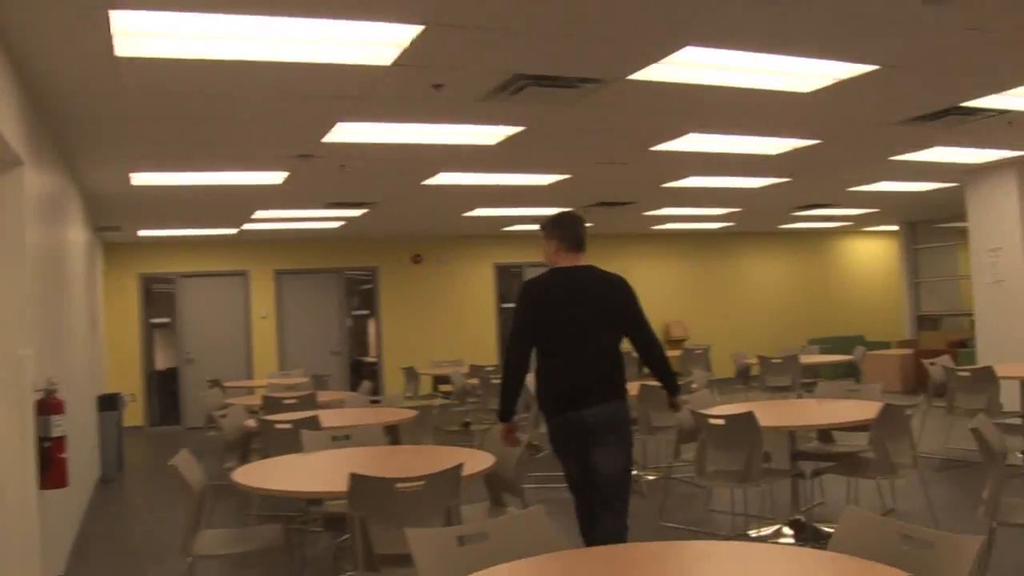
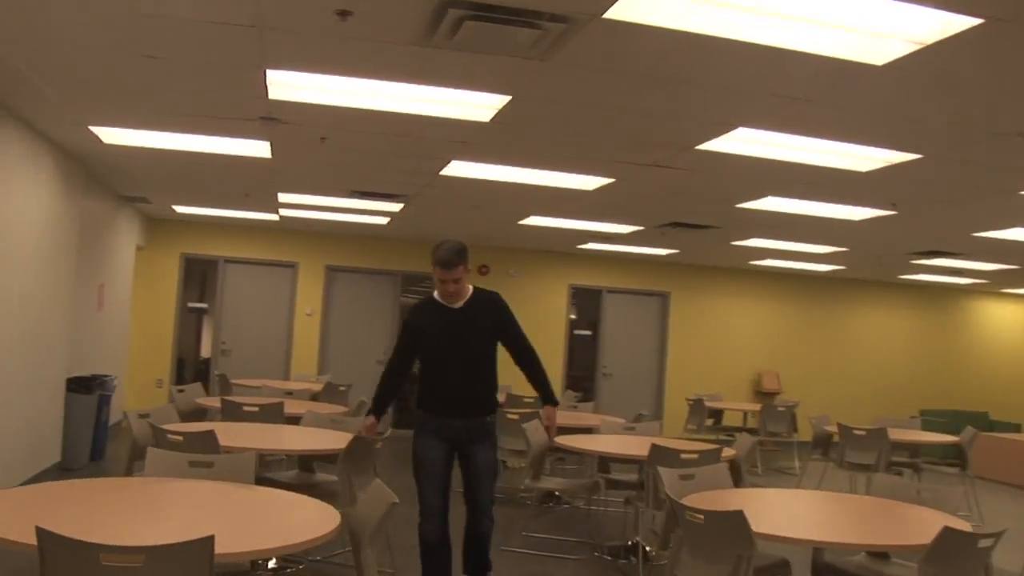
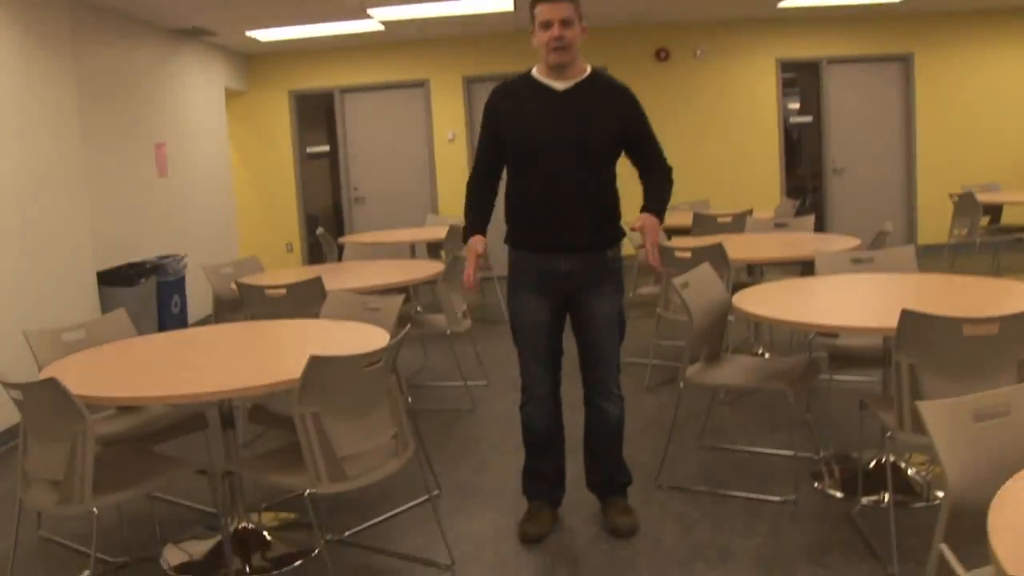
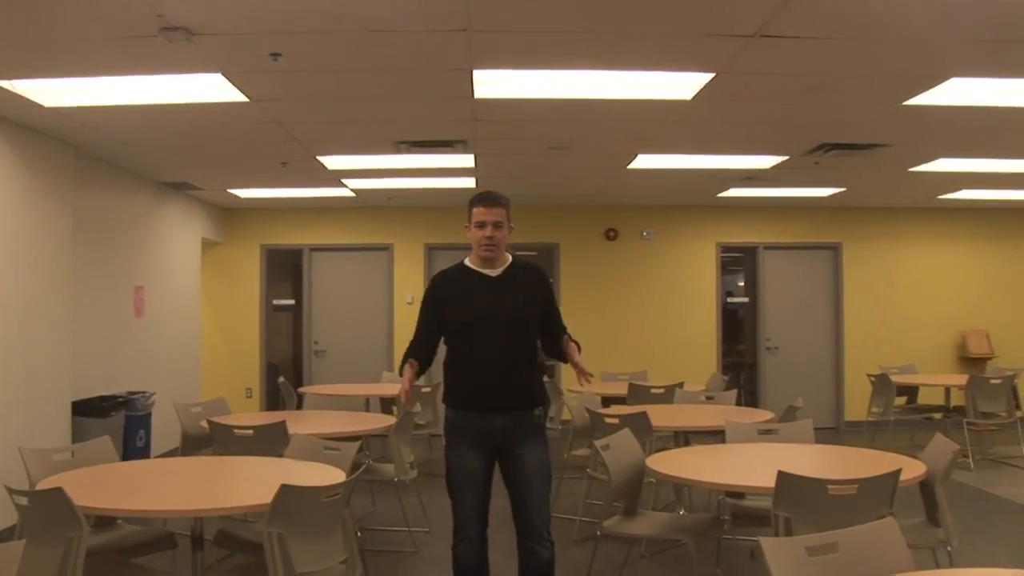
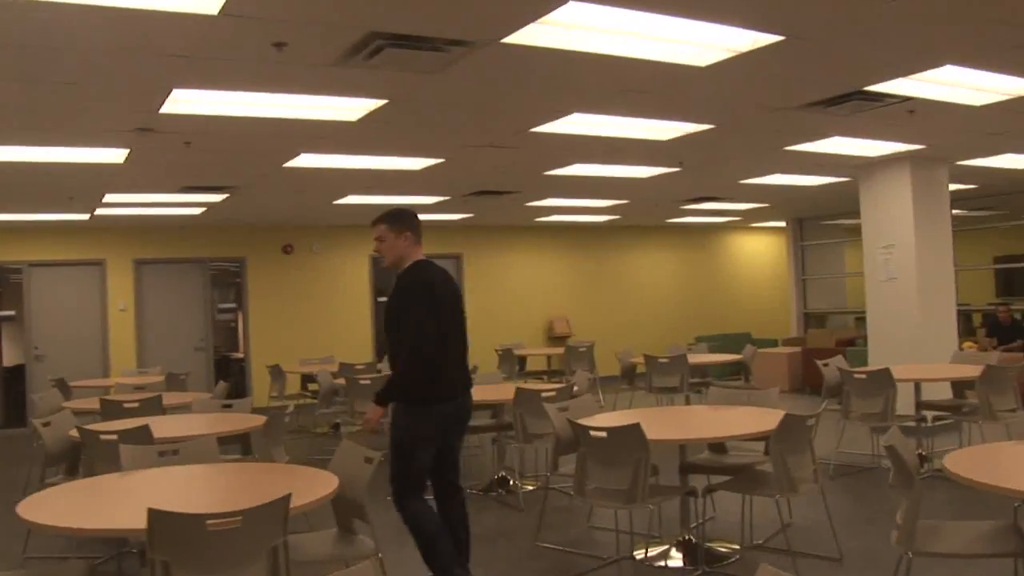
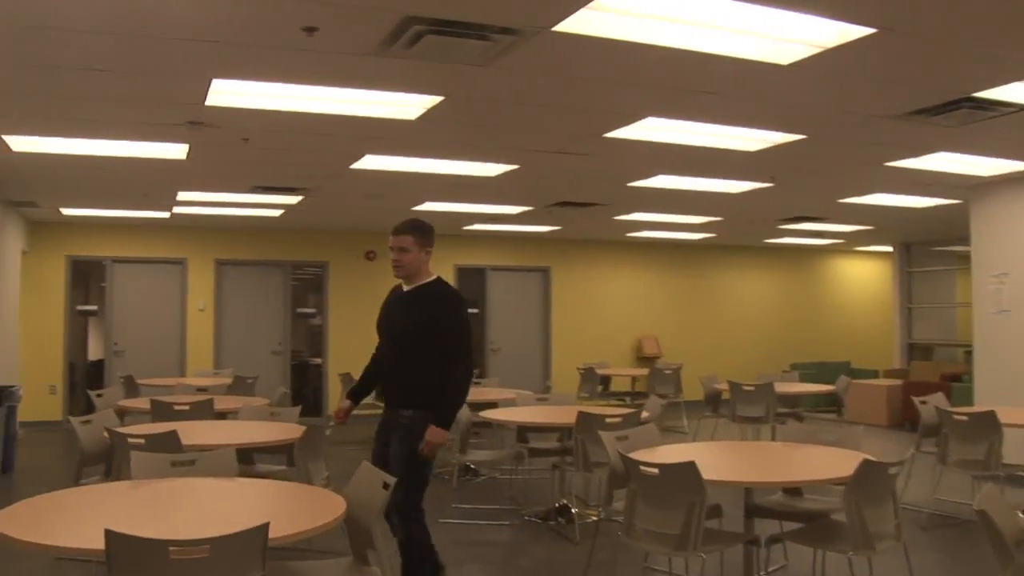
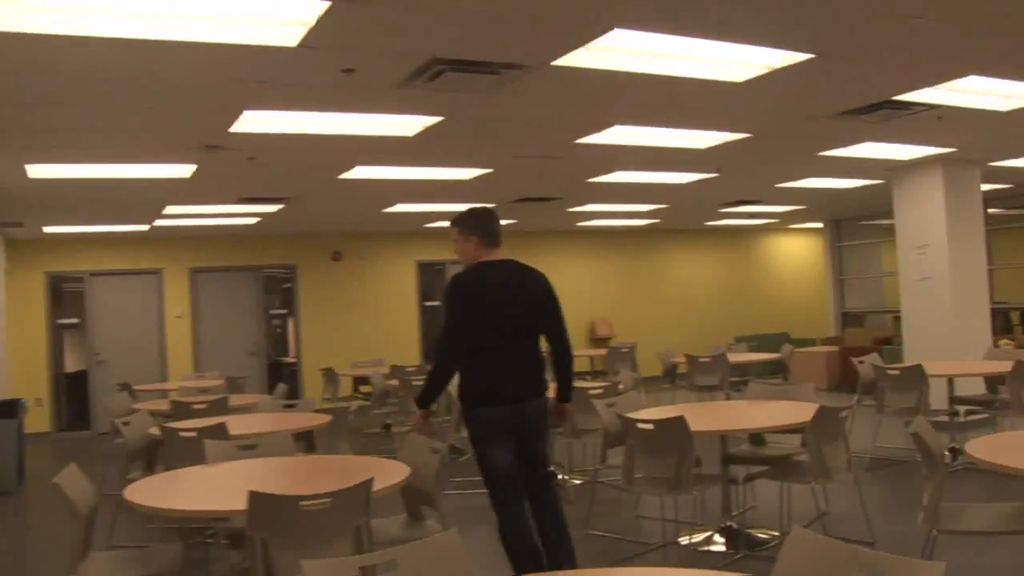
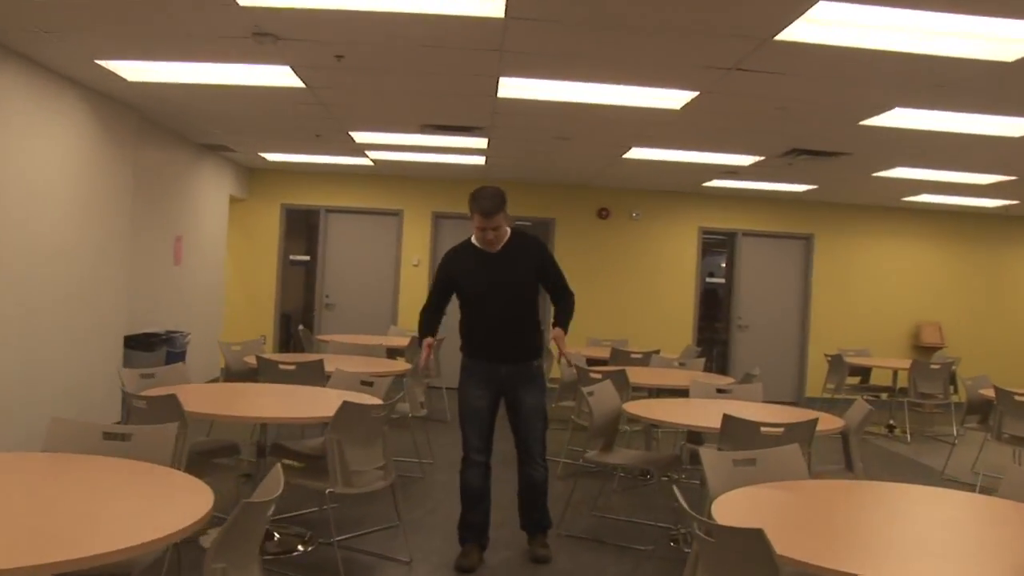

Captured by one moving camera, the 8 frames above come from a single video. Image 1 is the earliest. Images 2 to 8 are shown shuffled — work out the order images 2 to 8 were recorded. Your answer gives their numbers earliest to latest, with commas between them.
7, 5, 6, 2, 8, 4, 3
